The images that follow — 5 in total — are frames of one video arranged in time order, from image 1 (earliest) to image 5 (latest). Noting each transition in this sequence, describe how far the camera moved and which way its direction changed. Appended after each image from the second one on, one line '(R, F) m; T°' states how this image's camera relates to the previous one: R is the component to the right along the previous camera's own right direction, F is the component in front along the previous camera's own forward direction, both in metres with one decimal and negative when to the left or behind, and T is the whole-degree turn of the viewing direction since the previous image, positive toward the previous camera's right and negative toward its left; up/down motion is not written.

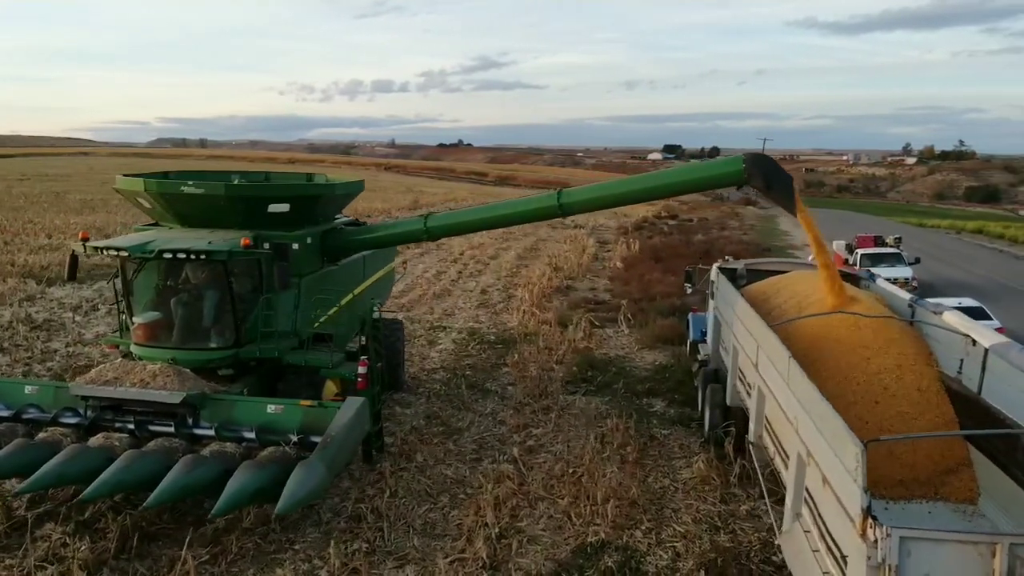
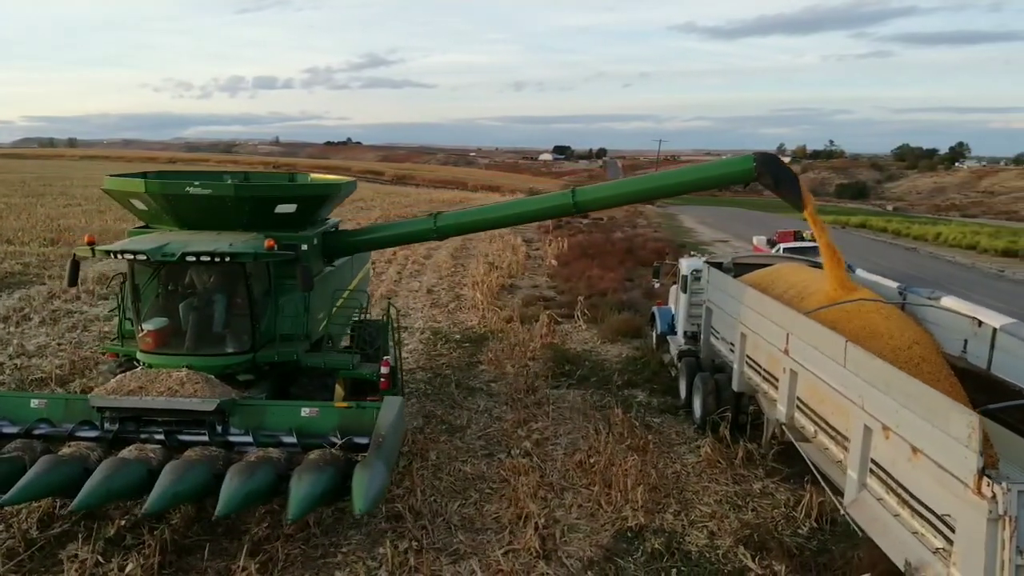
(-1.2, -0.1) m; +7°
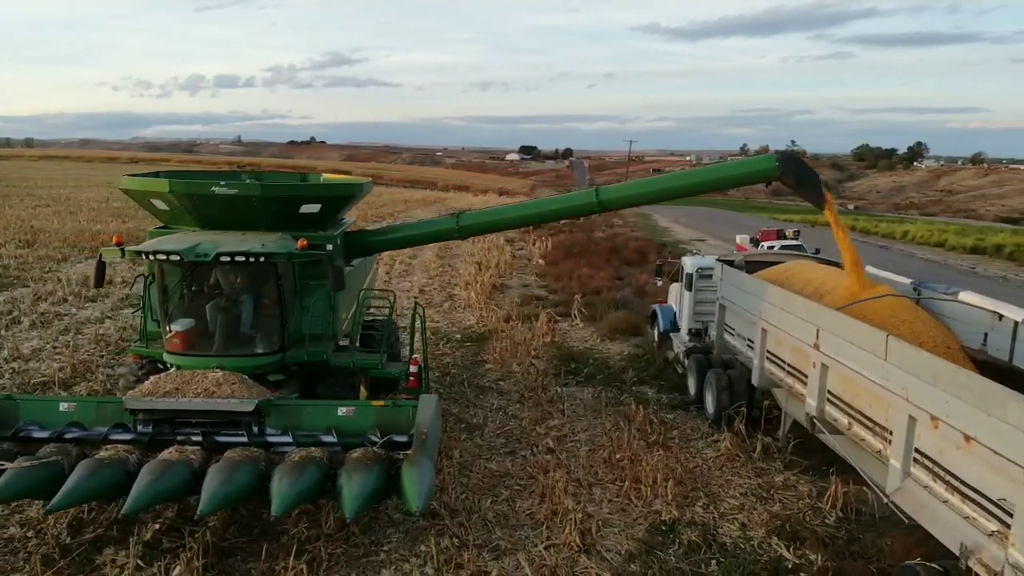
(-0.6, 0.0) m; +2°
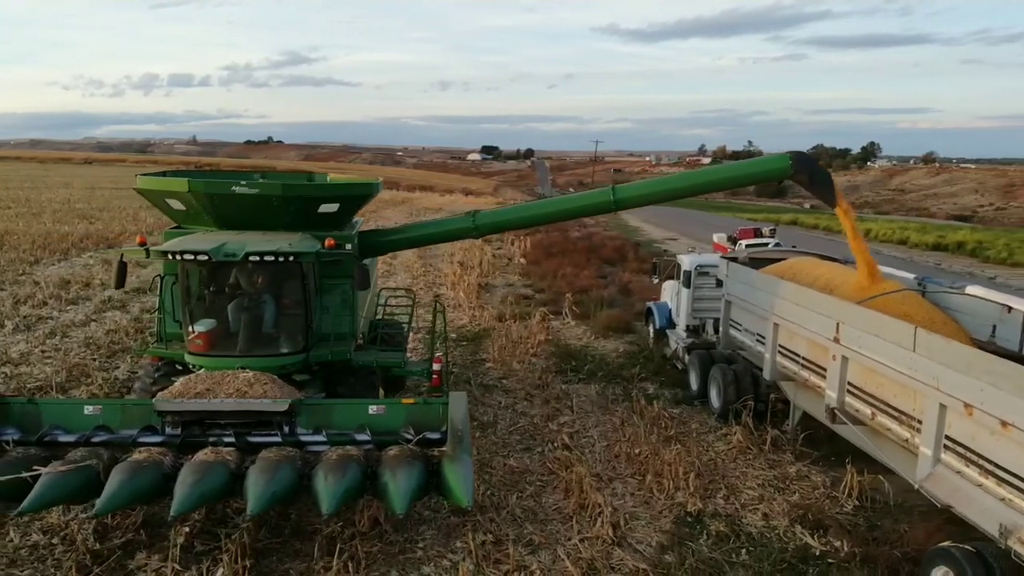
(-0.5, -0.1) m; +2°
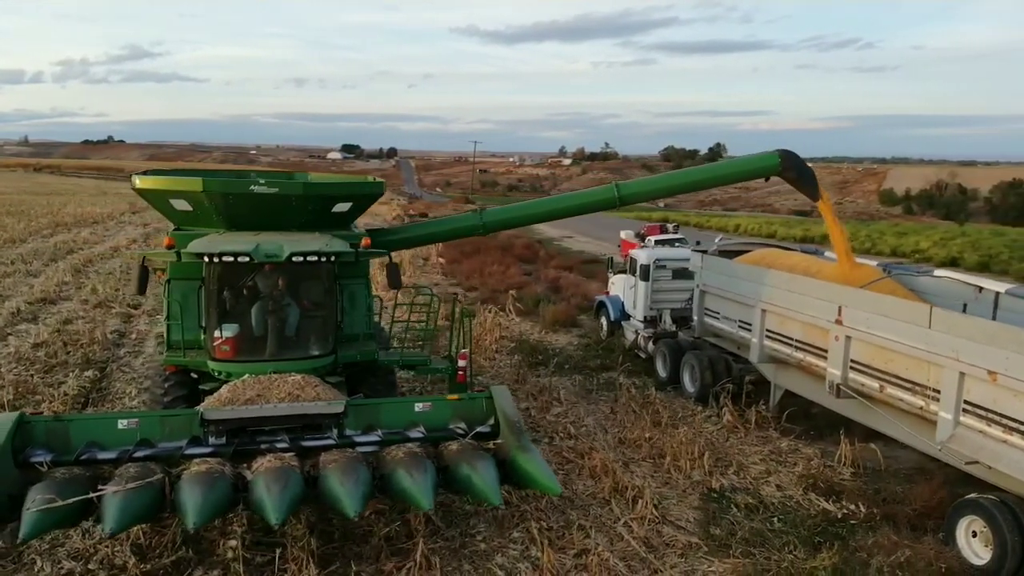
(-1.4, -0.1) m; +9°
